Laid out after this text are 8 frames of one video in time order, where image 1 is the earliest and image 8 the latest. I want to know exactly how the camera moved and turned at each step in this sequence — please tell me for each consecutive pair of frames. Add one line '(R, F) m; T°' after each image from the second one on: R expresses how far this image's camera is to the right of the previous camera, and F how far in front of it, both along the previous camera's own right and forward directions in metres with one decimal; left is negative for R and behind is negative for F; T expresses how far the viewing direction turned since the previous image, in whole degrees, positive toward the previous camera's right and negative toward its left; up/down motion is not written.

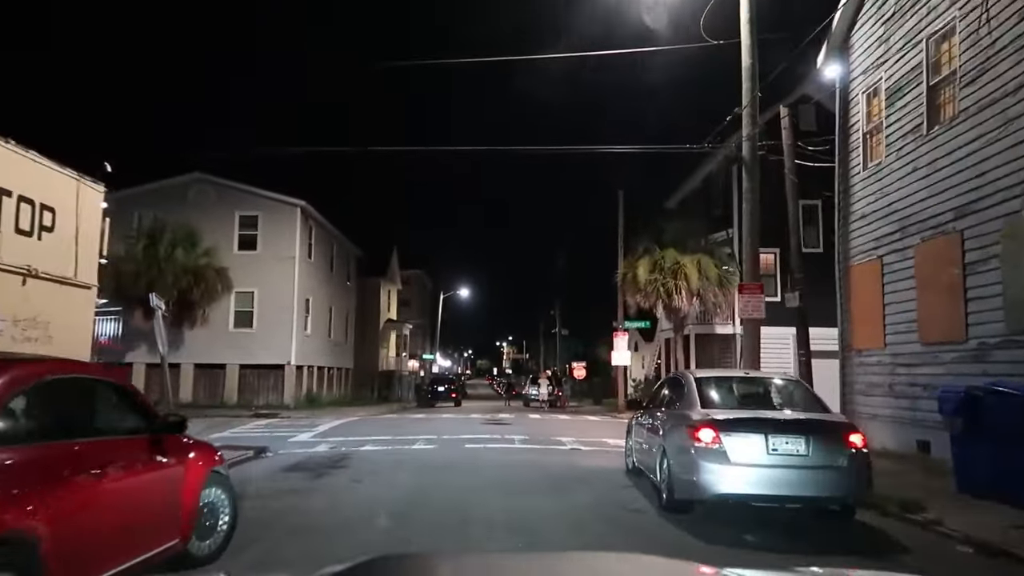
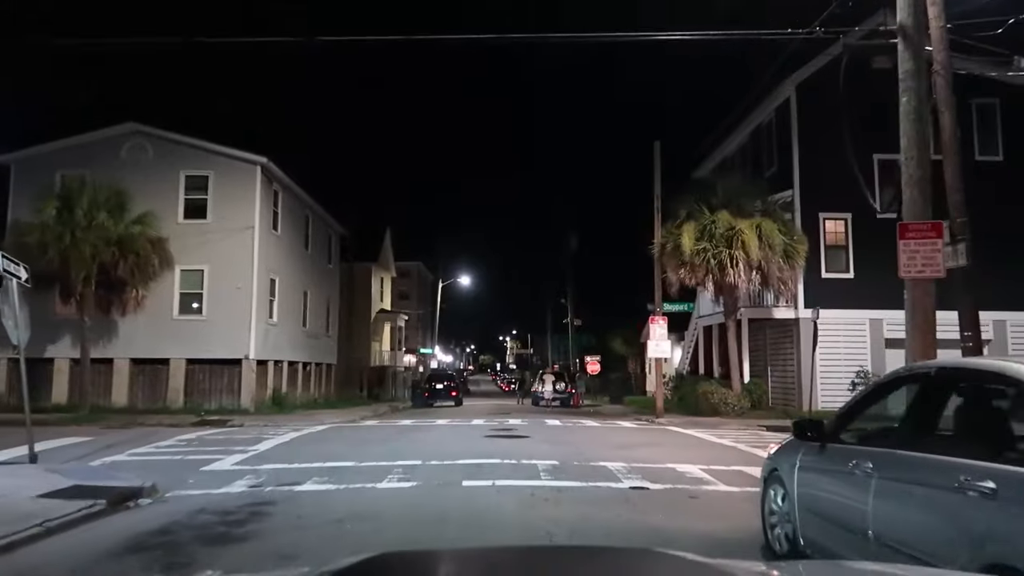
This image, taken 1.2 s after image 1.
(-0.3, +6.8) m; 0°
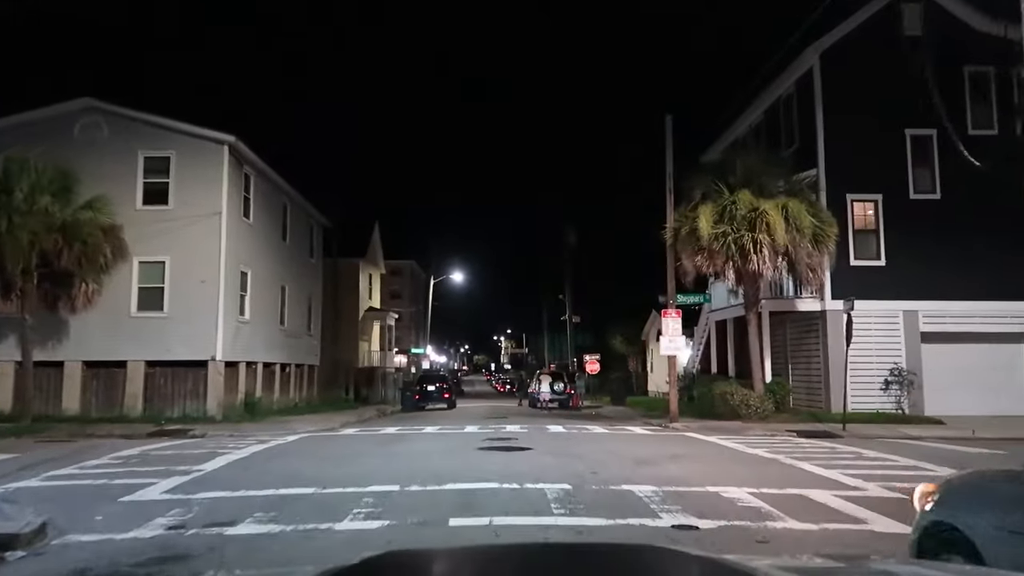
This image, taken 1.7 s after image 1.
(-0.1, +2.9) m; 0°
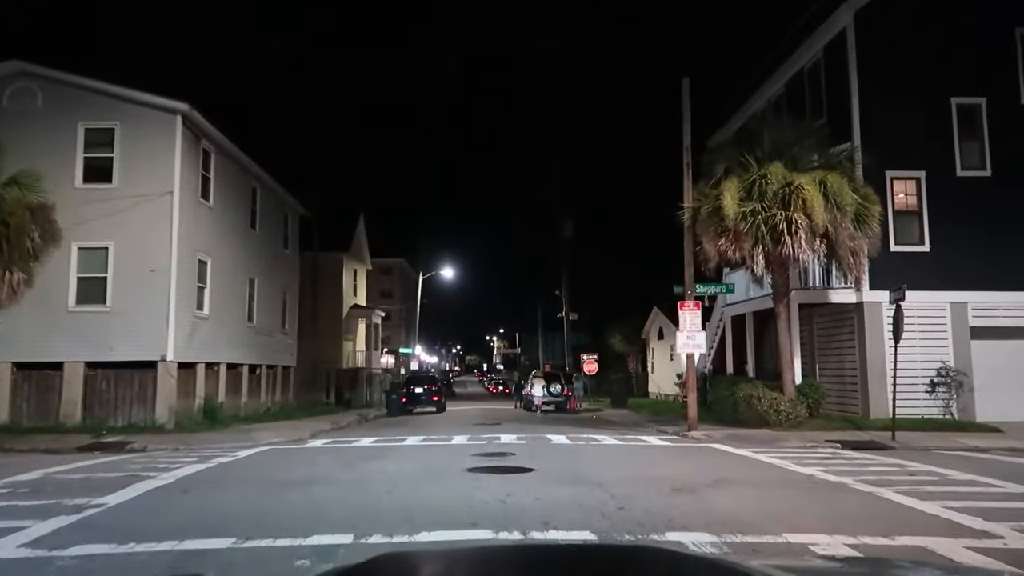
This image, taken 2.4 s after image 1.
(-0.1, +3.3) m; +1°
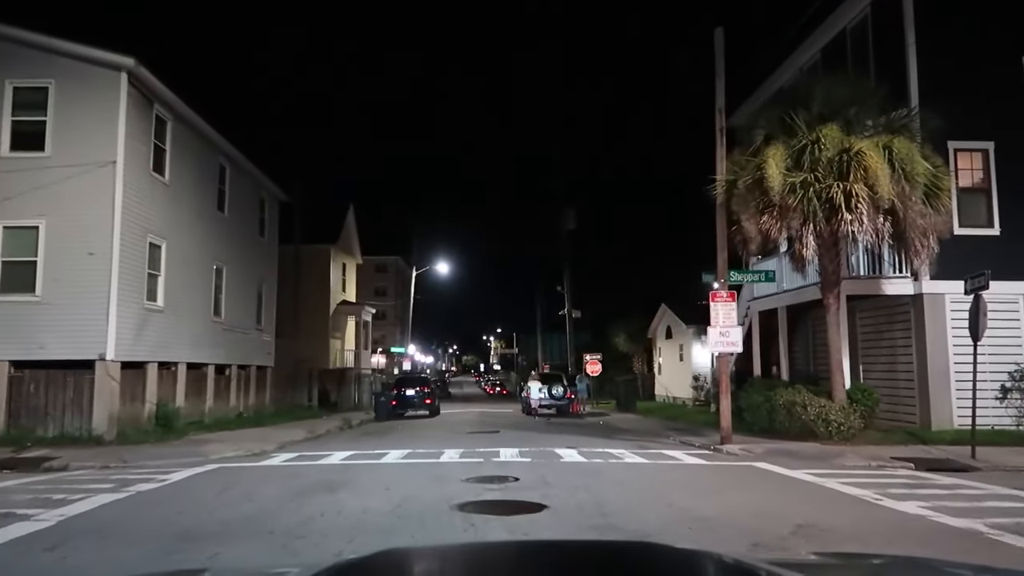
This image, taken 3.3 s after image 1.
(-0.1, +3.4) m; 0°
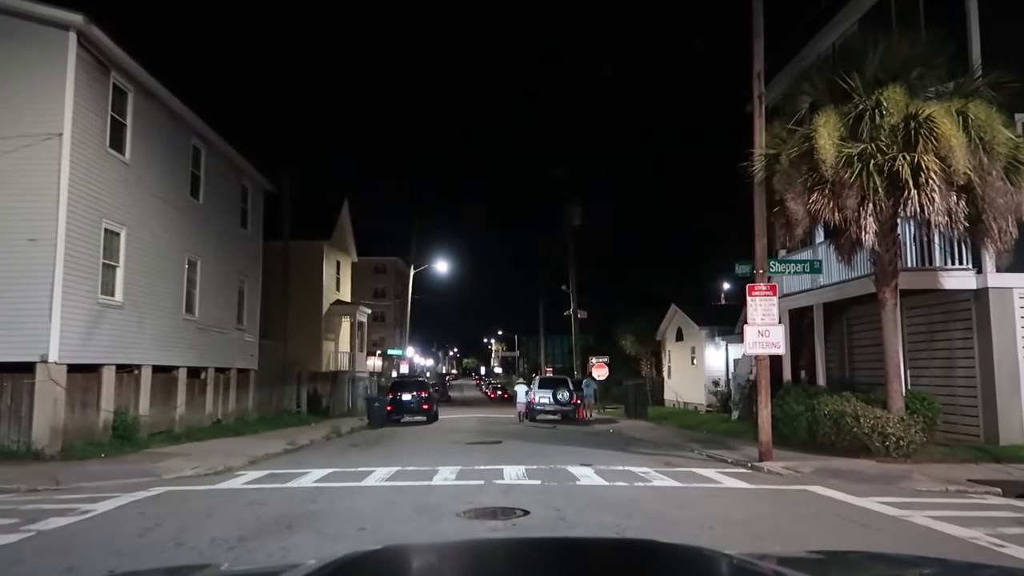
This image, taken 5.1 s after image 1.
(-0.1, +2.6) m; 0°
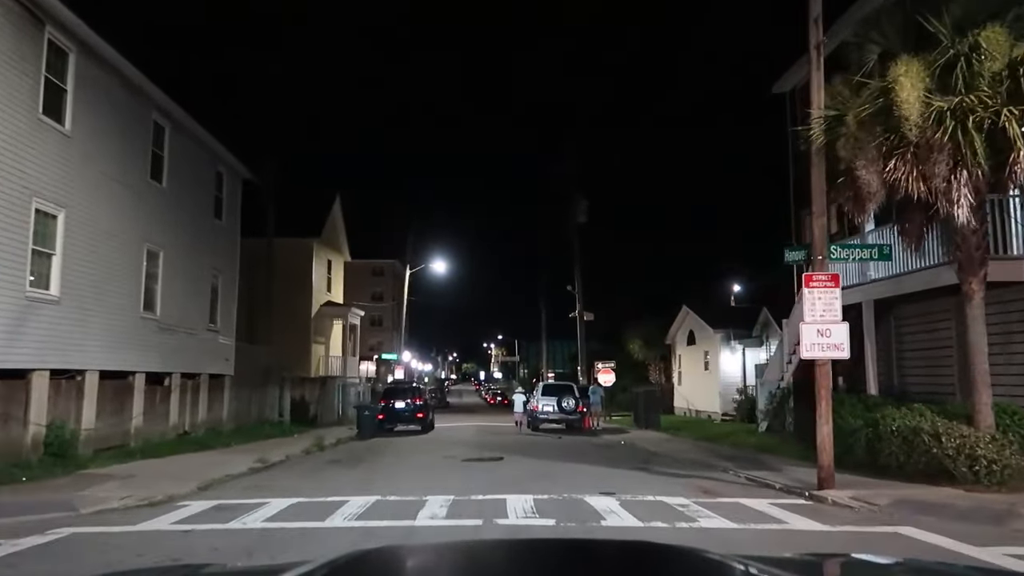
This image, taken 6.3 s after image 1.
(-0.1, +2.9) m; 0°
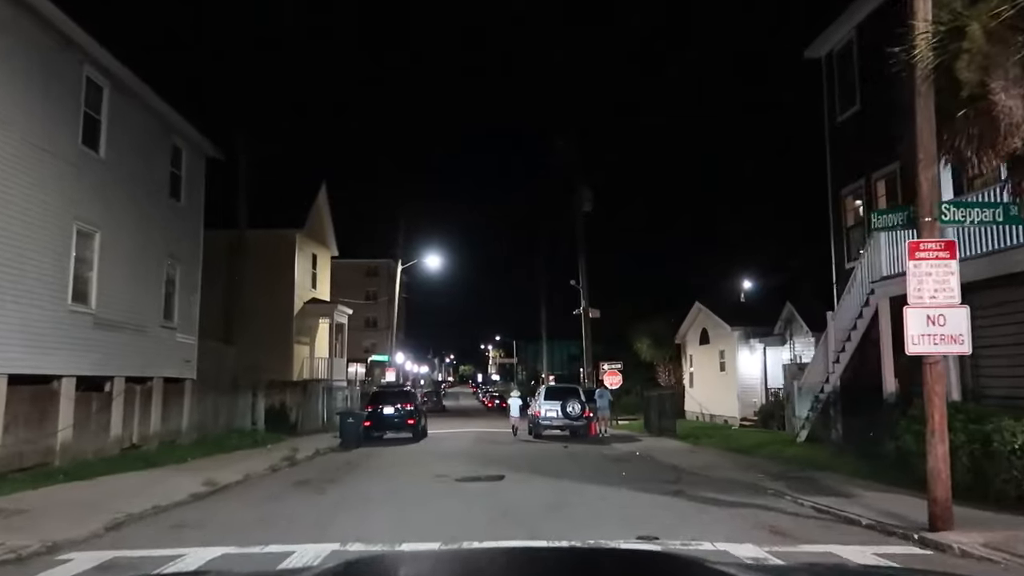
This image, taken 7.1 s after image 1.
(-0.1, +3.4) m; 0°
